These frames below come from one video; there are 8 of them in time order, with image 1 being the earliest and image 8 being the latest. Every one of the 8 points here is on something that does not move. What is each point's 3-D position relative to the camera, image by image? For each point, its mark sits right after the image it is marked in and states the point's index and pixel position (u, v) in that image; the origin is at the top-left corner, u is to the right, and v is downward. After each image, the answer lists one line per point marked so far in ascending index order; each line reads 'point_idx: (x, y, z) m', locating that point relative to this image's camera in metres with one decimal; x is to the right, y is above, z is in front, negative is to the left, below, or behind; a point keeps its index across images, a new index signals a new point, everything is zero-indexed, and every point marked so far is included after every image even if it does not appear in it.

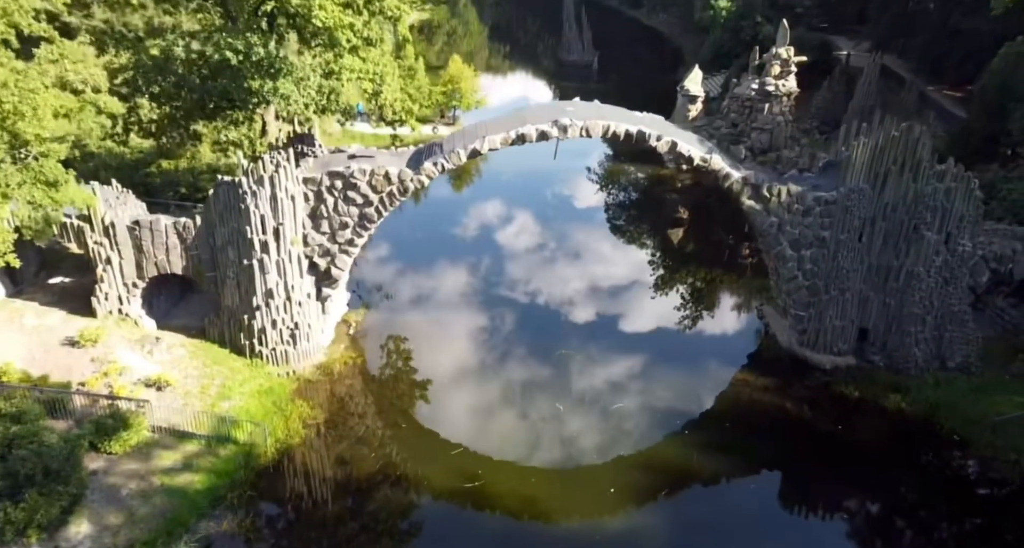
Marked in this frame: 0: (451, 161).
0: (-1.2, +2.3, +16.8) m
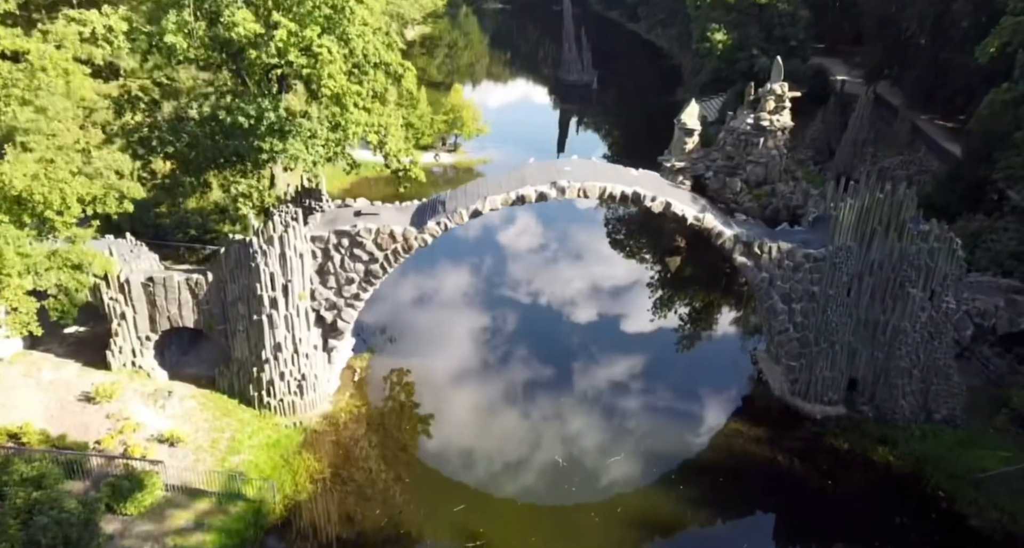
0: (-1.2, +1.1, +17.4) m
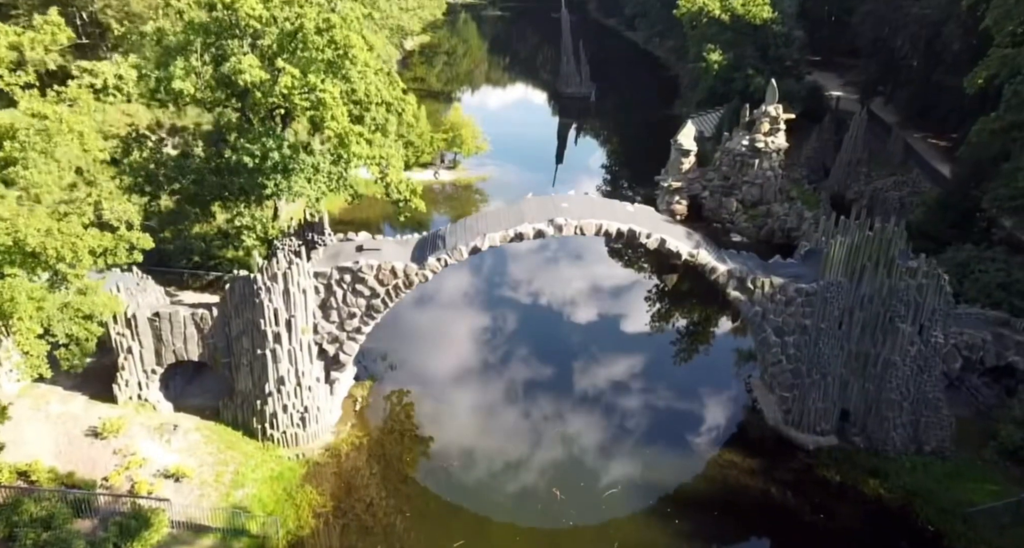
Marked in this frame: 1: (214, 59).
0: (-1.3, +0.4, +17.8) m
1: (-6.5, +4.6, +18.0) m
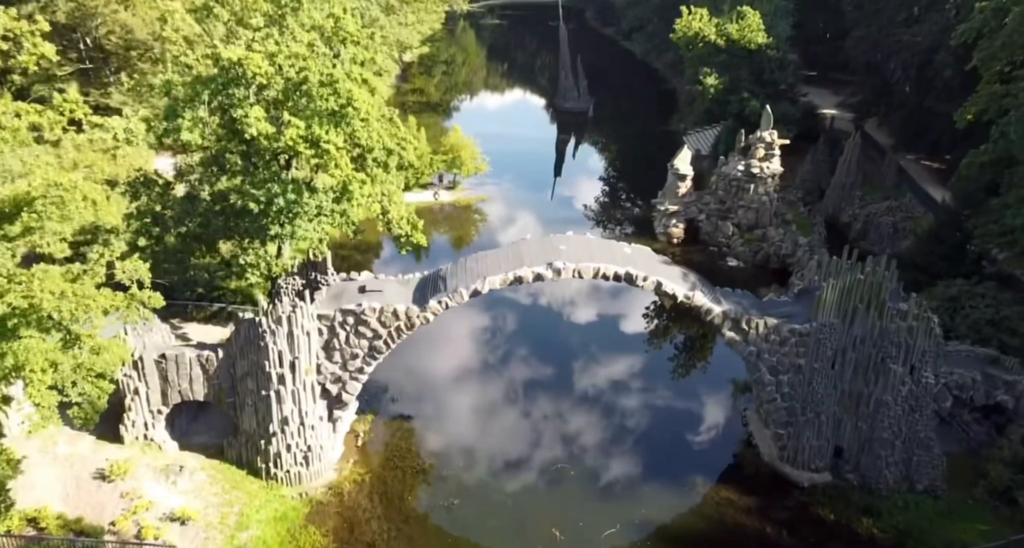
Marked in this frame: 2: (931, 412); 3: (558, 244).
0: (-1.3, -0.6, +18.1) m
1: (-6.5, +3.7, +18.4) m
2: (+9.3, -3.1, +18.2) m
3: (+1.1, +0.7, +18.7) m
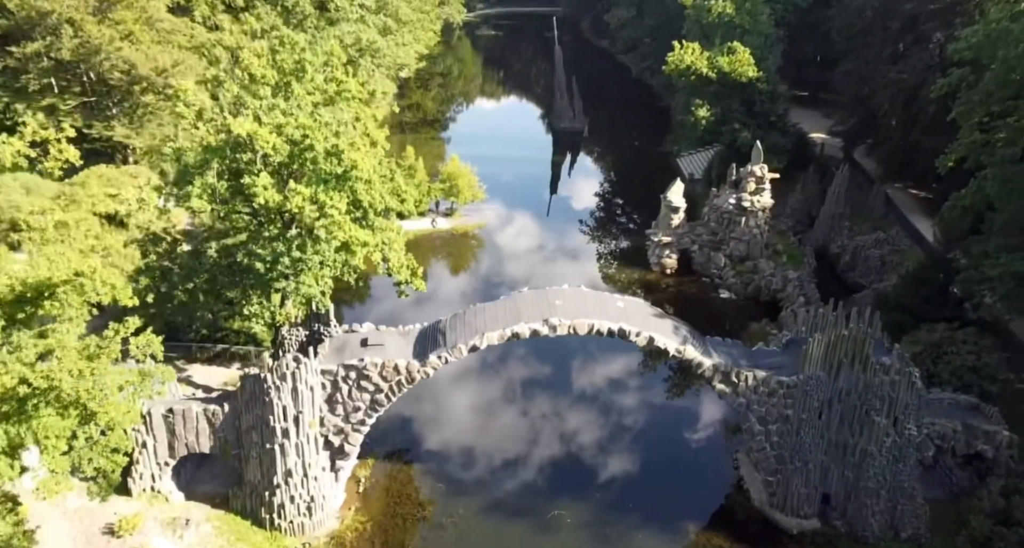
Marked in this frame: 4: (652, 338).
0: (-1.3, -1.8, +18.7) m
1: (-6.6, +2.4, +19.0) m
2: (+9.3, -4.3, +18.8) m
3: (+1.0, -0.6, +19.3) m
4: (+3.2, -1.5, +18.9) m
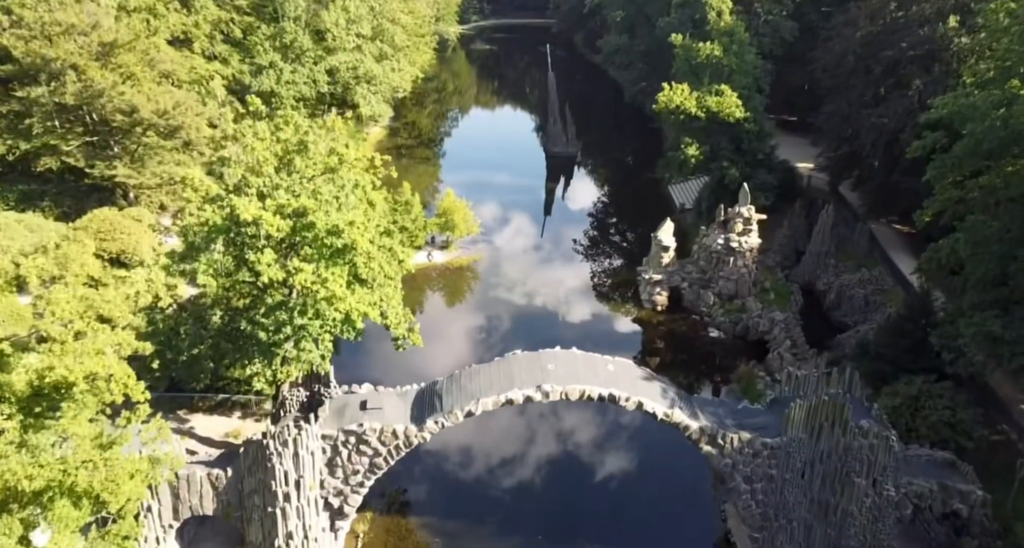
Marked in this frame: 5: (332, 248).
0: (-1.5, -3.4, +19.4) m
1: (-6.8, +0.7, +19.7) m
2: (+9.1, -5.9, +19.6) m
3: (+0.8, -2.2, +20.0) m
4: (+3.1, -3.1, +19.6) m
5: (-4.3, +0.7, +19.6) m
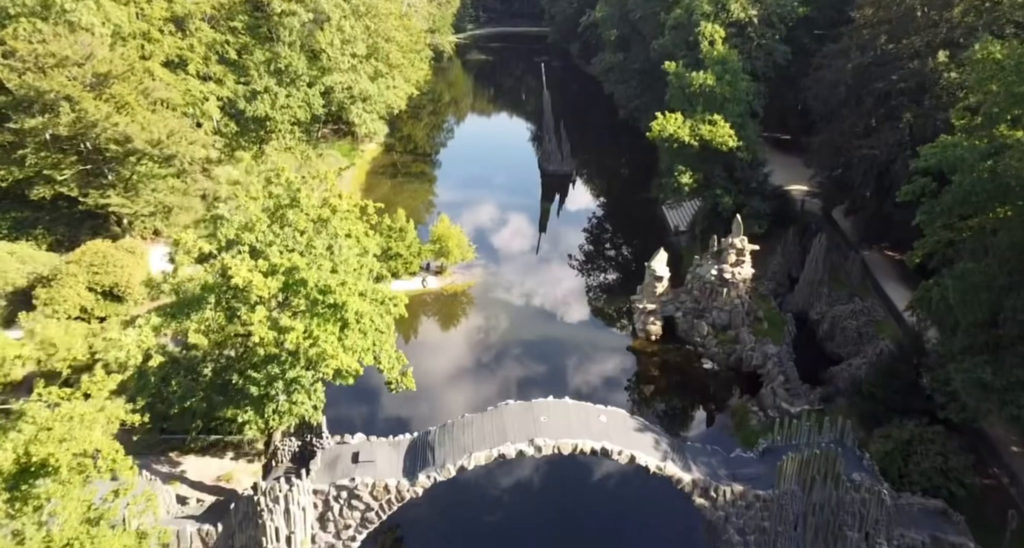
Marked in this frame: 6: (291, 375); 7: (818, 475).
0: (-1.7, -4.7, +19.4) m
1: (-6.9, -0.6, +19.6) m
2: (+9.0, -7.1, +19.6) m
3: (+0.6, -3.5, +20.0) m
4: (+2.9, -4.3, +19.6) m
5: (-4.5, -0.6, +19.6) m
6: (-5.4, -2.5, +19.7) m
7: (+7.2, -4.7, +19.2) m
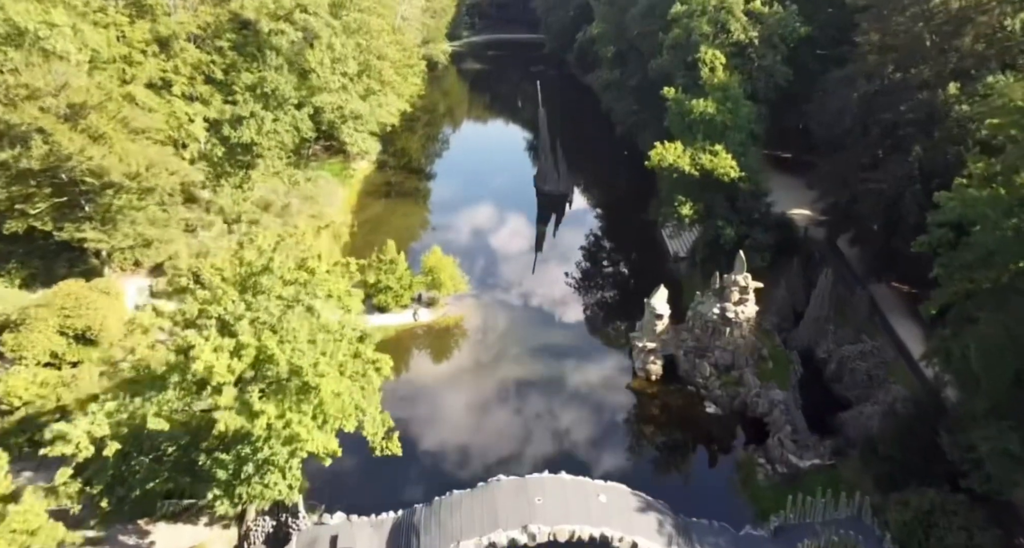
0: (-1.8, -6.3, +17.7) m
1: (-7.1, -2.1, +18.0) m
2: (+8.8, -8.7, +17.9) m
3: (+0.5, -5.0, +18.4) m
4: (+2.7, -5.9, +18.0) m
5: (-4.7, -2.1, +18.0) m
6: (-5.6, -4.0, +18.0) m
7: (+7.0, -6.3, +17.6) m
